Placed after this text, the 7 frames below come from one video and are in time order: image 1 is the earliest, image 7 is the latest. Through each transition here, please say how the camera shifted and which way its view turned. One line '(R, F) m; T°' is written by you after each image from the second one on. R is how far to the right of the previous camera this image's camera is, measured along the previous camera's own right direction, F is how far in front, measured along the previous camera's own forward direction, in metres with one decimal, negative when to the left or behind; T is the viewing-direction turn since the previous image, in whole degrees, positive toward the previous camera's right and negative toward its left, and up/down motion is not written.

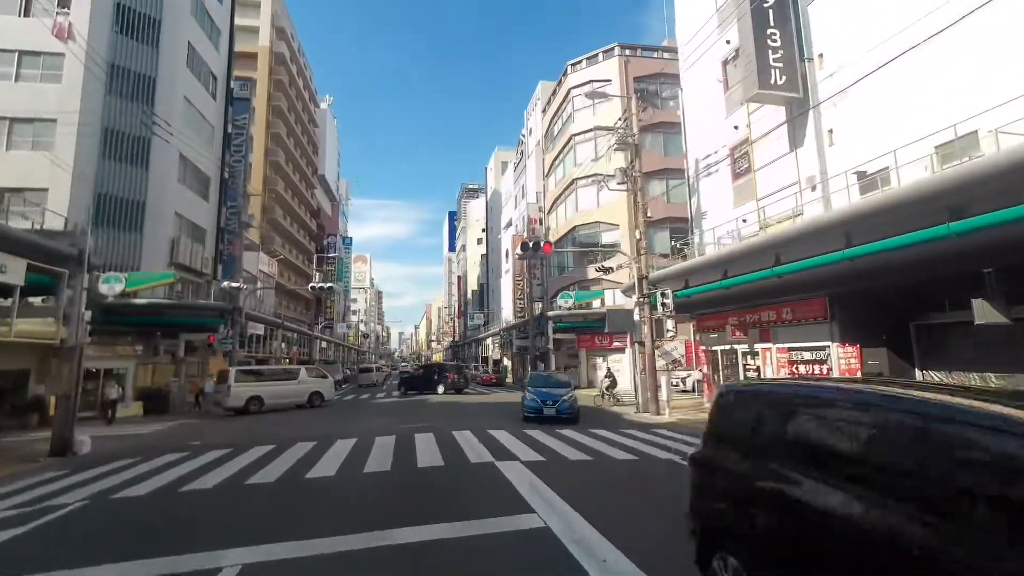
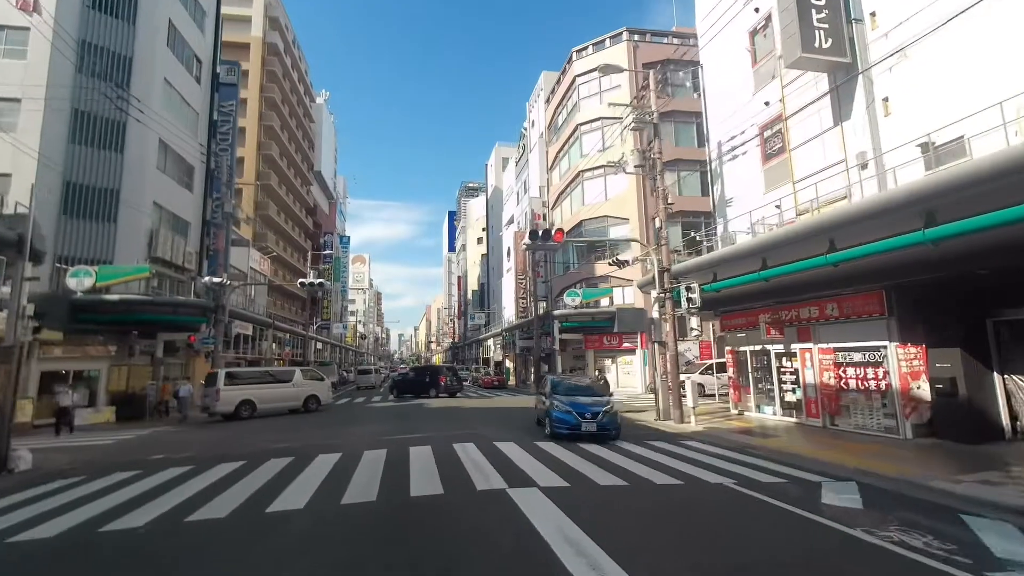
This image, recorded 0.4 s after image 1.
(-0.2, +1.8) m; 0°
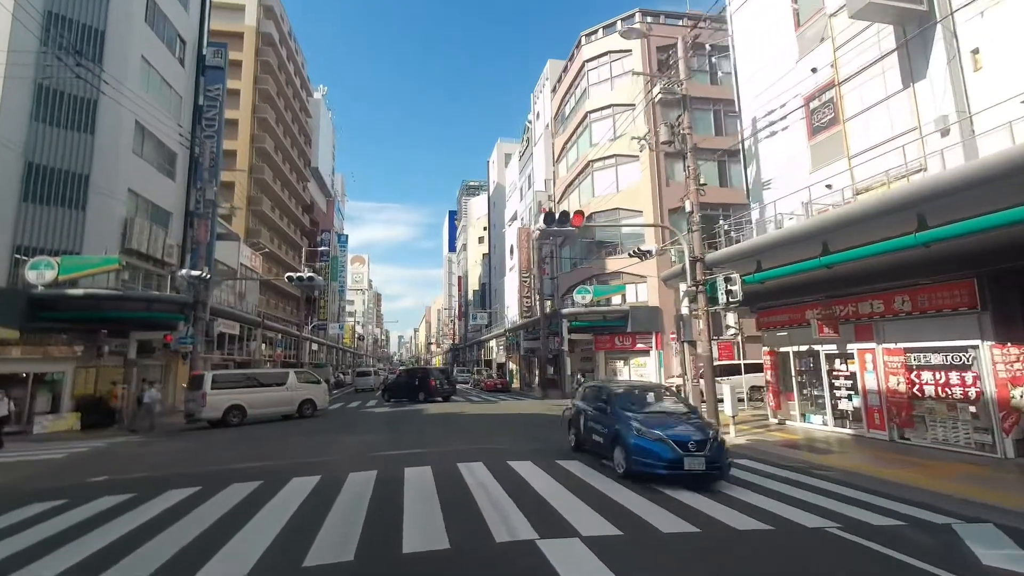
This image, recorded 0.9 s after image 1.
(-0.3, +2.0) m; 0°
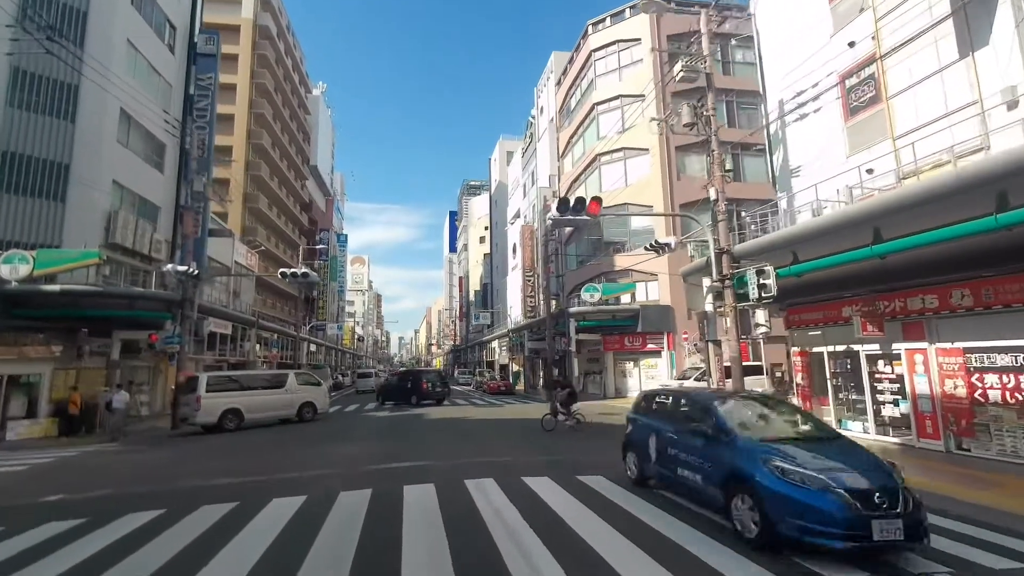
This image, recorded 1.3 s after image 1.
(-0.2, +1.2) m; 0°
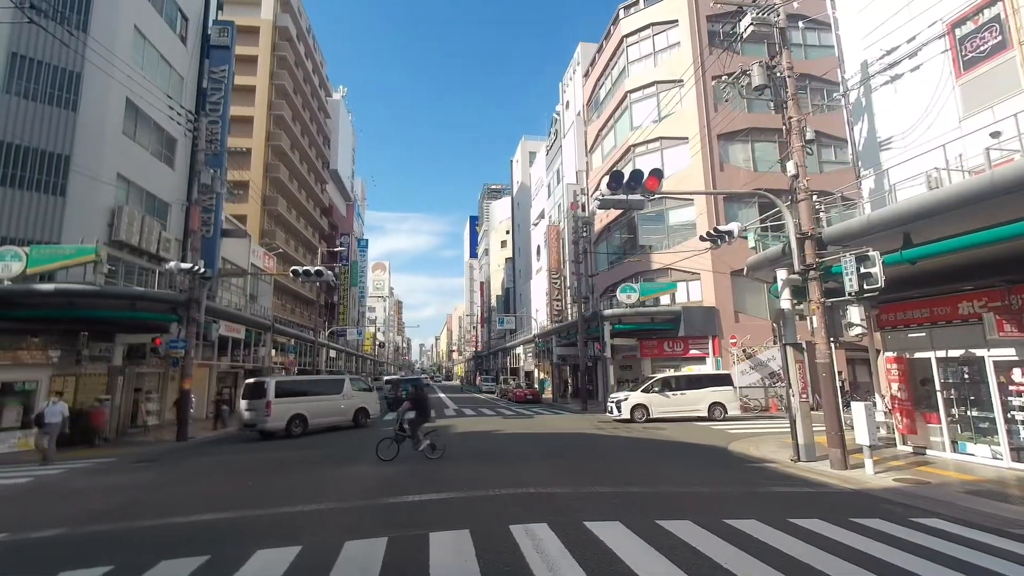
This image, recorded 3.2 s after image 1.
(-0.4, +2.0) m; -2°
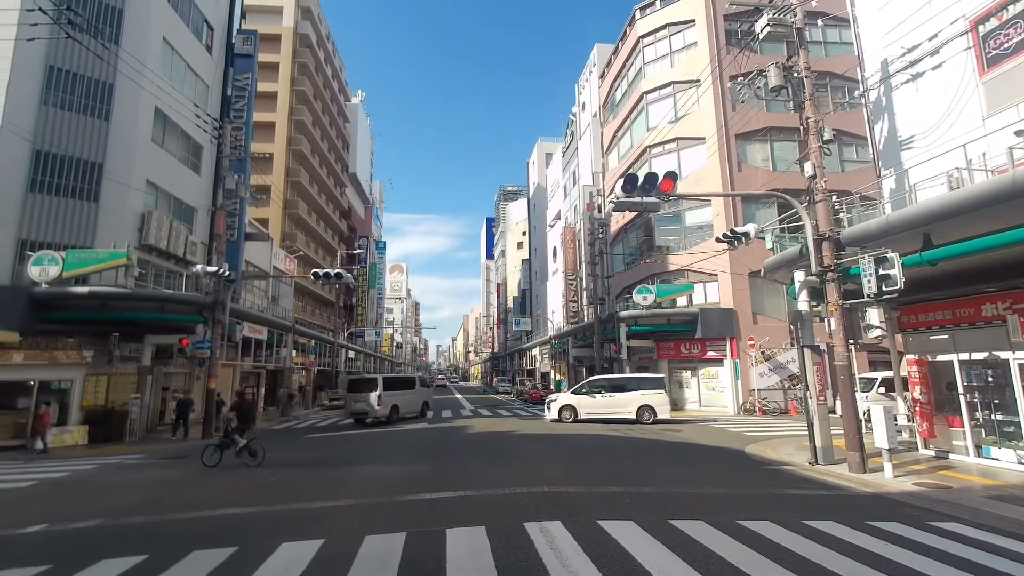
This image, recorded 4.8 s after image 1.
(0.0, -0.2) m; -2°
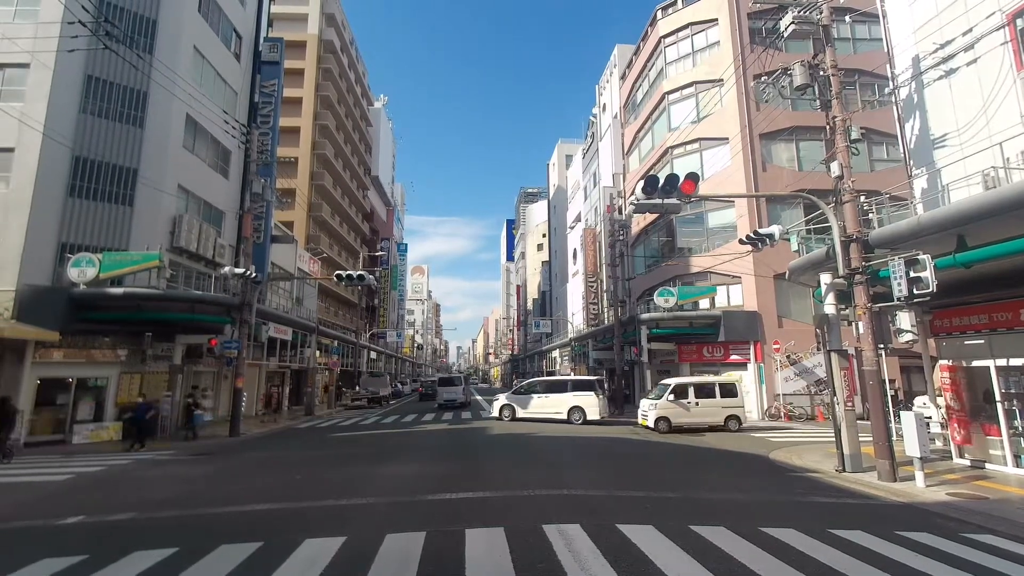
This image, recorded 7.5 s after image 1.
(0.0, 0.0) m; -2°
